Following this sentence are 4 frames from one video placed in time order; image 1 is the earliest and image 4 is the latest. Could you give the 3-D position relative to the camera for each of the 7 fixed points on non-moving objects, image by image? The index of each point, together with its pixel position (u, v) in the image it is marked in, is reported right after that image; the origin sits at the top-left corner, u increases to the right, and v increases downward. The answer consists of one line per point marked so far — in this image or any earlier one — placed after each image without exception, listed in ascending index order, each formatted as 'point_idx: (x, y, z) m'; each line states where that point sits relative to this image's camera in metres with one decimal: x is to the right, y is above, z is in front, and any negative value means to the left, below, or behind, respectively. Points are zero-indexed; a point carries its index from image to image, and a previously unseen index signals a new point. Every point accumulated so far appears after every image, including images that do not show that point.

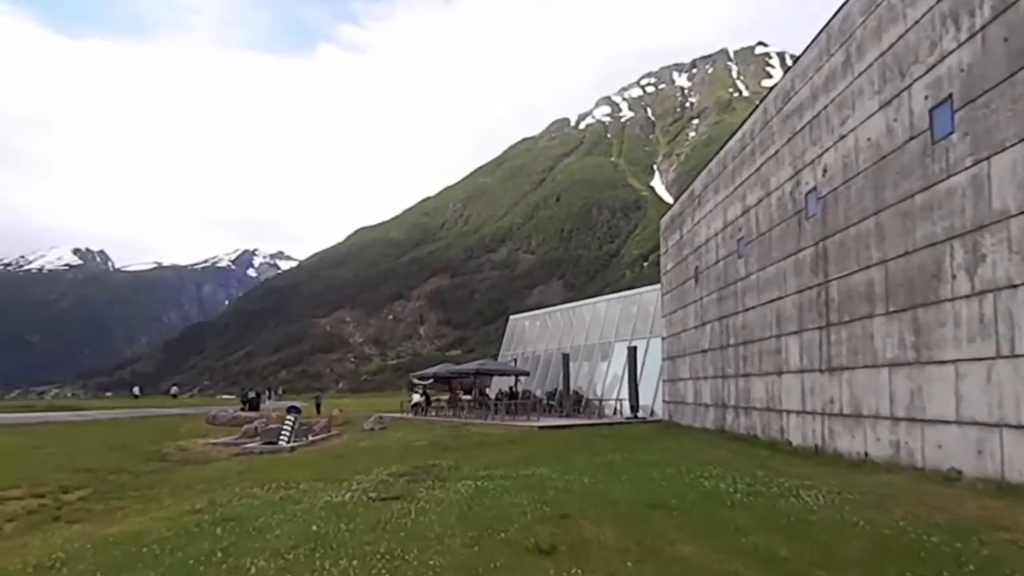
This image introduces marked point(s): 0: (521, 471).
0: (+0.2, -4.5, +18.6) m
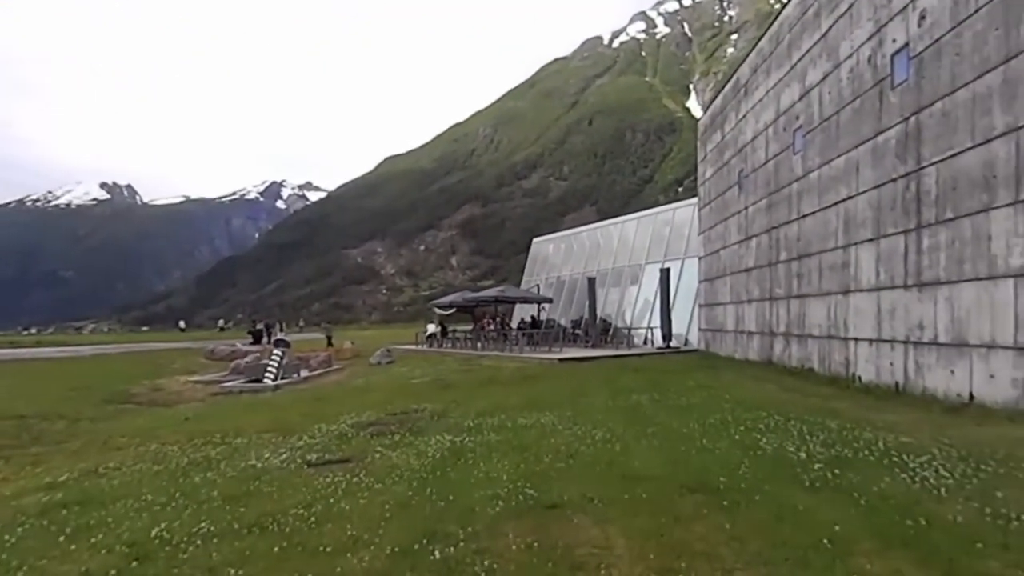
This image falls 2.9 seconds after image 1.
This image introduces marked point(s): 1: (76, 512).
0: (+0.1, -2.5, +14.5) m
1: (-5.0, -2.7, +9.1) m
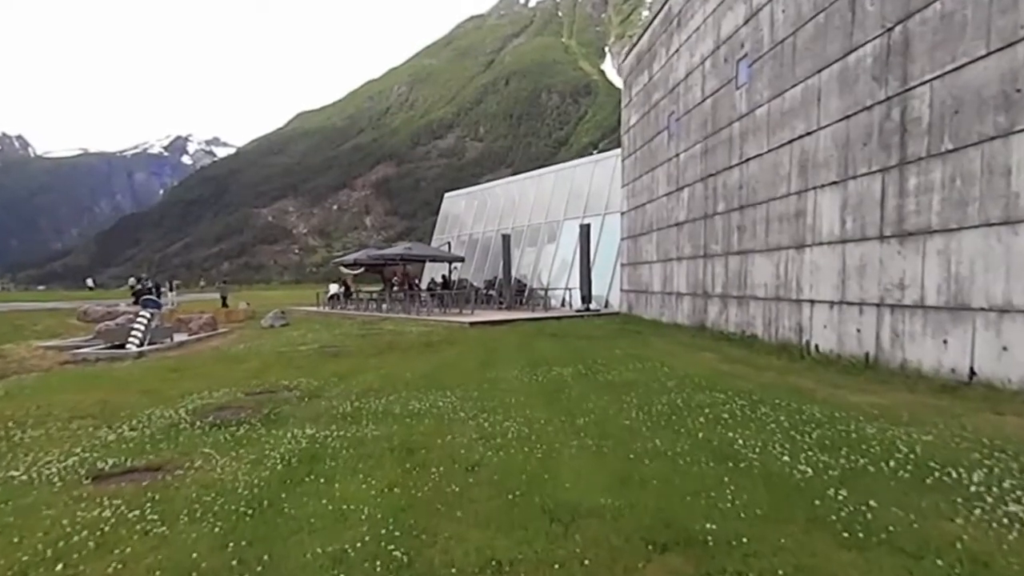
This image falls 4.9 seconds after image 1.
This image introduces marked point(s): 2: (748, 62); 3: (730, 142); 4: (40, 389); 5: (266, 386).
0: (-1.5, -1.7, +11.2) m
1: (-6.1, -2.1, +5.3) m
2: (+5.7, +5.3, +17.7) m
3: (+5.6, +3.7, +18.9) m
4: (-10.1, -2.2, +16.2) m
5: (-4.6, -1.8, +14.1) m
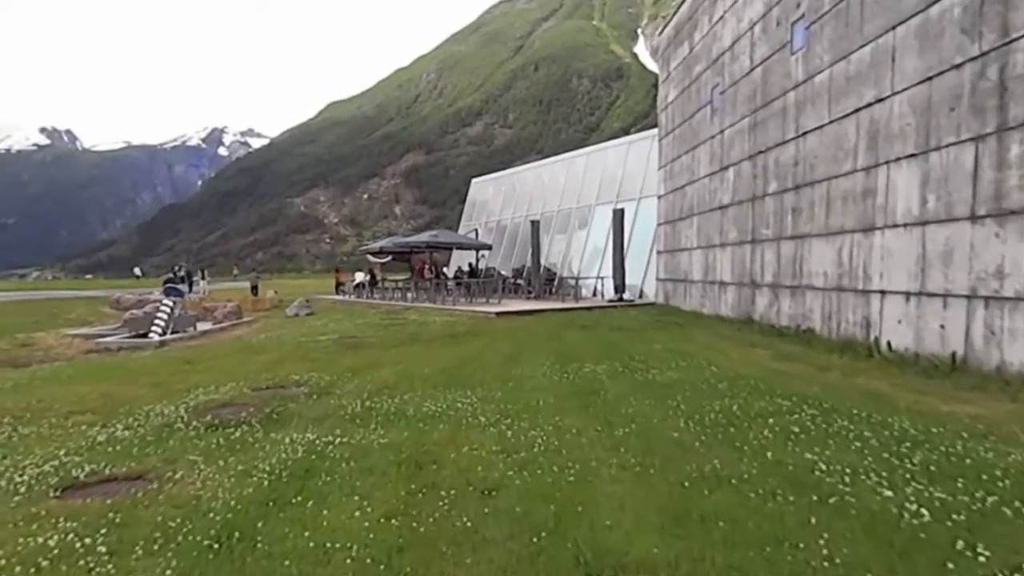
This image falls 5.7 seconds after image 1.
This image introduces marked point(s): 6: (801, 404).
0: (-1.1, -1.5, +10.0) m
1: (-5.9, -2.0, +4.3) m
2: (+6.4, +5.5, +16.1) m
3: (+6.3, +3.9, +17.3) m
4: (-9.5, -1.9, +15.4) m
5: (-4.1, -1.6, +13.1) m
6: (+3.4, -1.4, +9.1) m
